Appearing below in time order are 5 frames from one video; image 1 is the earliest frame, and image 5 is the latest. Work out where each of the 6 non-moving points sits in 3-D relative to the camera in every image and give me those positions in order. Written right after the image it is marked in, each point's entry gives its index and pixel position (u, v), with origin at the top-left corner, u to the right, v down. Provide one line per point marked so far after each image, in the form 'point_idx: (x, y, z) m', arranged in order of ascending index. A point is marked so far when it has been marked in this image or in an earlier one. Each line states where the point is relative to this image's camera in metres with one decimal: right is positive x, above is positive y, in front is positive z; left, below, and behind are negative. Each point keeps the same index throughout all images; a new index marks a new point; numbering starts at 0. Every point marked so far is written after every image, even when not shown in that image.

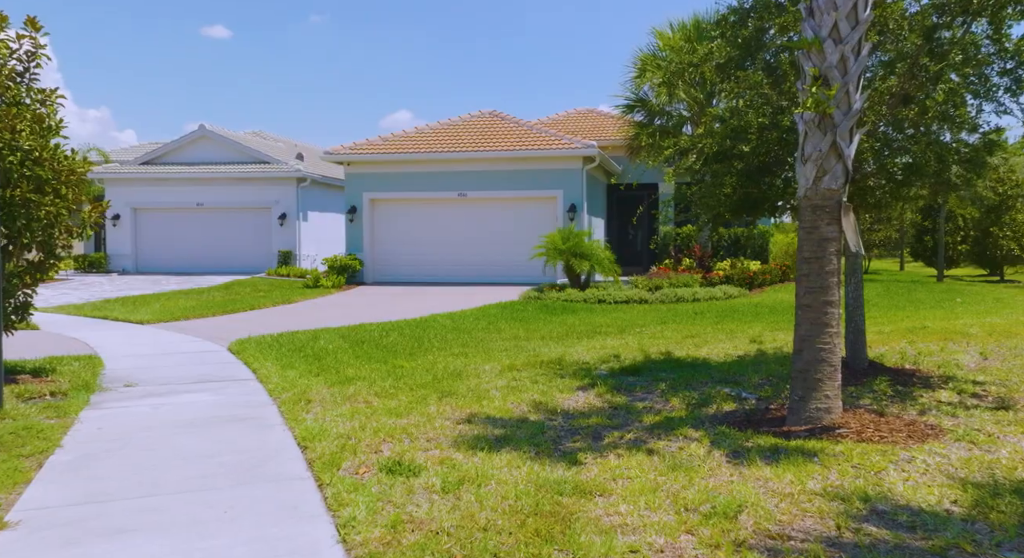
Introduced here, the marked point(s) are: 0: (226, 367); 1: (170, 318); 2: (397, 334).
0: (-3.1, -1.0, +9.6) m
1: (-6.3, -0.7, +16.1) m
2: (-1.6, -0.7, +11.7) m
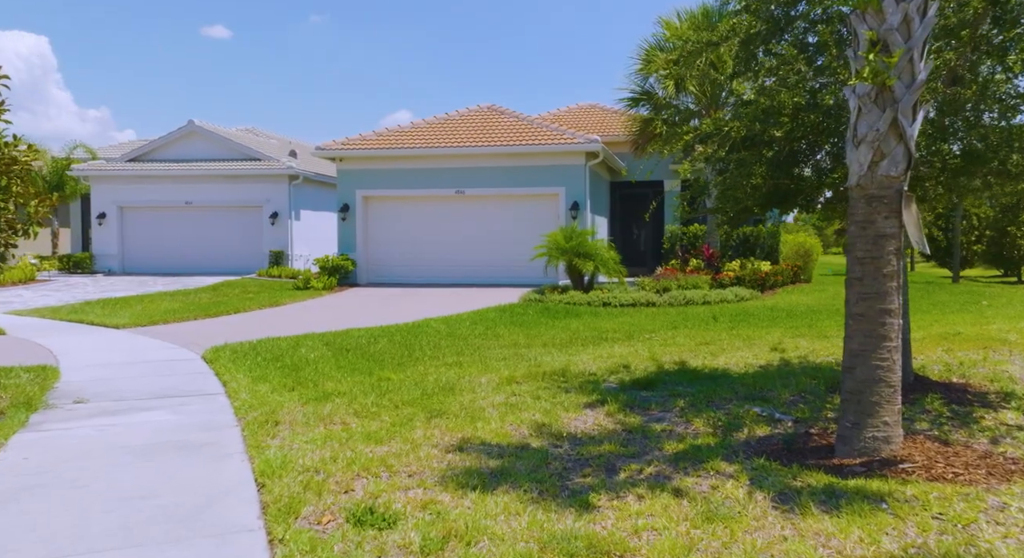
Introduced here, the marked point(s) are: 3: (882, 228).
0: (-3.1, -1.0, +8.6) m
1: (-6.3, -0.7, +15.1) m
2: (-1.6, -0.8, +10.8) m
3: (+2.1, +0.3, +4.9) m
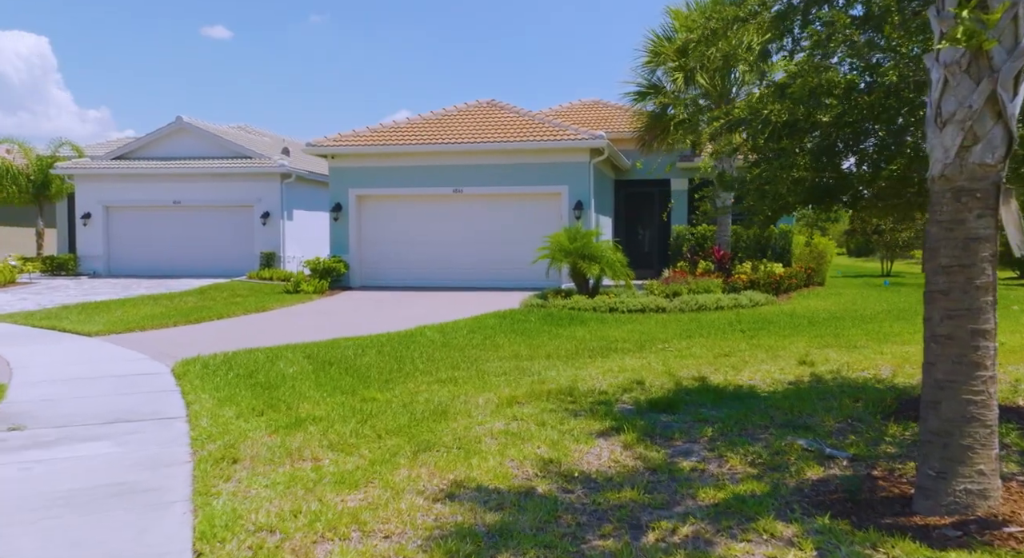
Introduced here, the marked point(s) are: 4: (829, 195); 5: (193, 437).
0: (-3.1, -1.0, +7.7) m
1: (-6.3, -0.8, +14.2) m
2: (-1.6, -0.8, +9.9) m
3: (+2.1, +0.2, +3.9) m
4: (+2.2, +0.6, +6.0) m
5: (-2.2, -1.1, +6.0) m
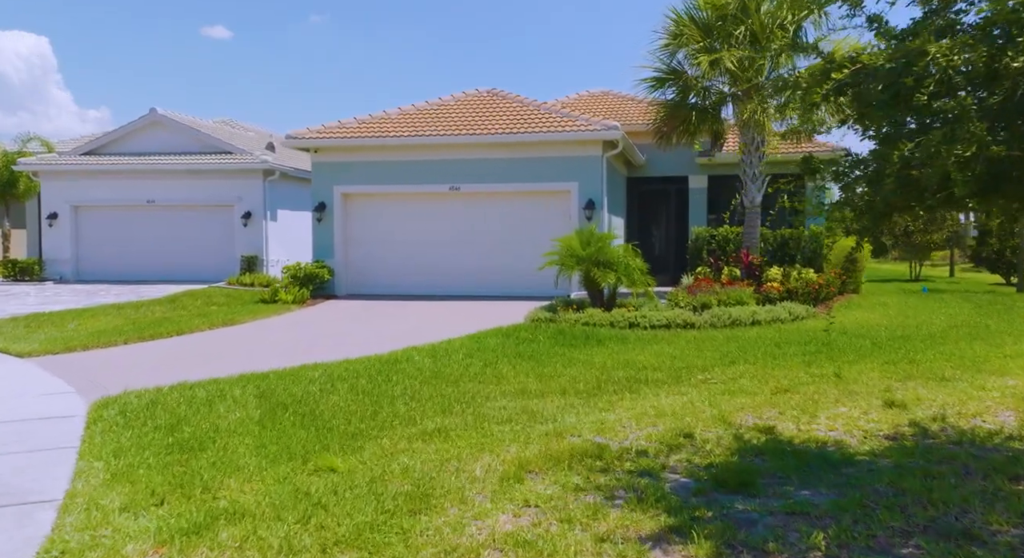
0: (-3.1, -1.2, +5.7) m
1: (-6.2, -0.9, +12.2) m
2: (-1.5, -1.0, +7.8) m
3: (+2.1, +0.1, +1.9) m
4: (+2.2, +0.4, +4.0) m
5: (-2.1, -1.2, +4.0) m
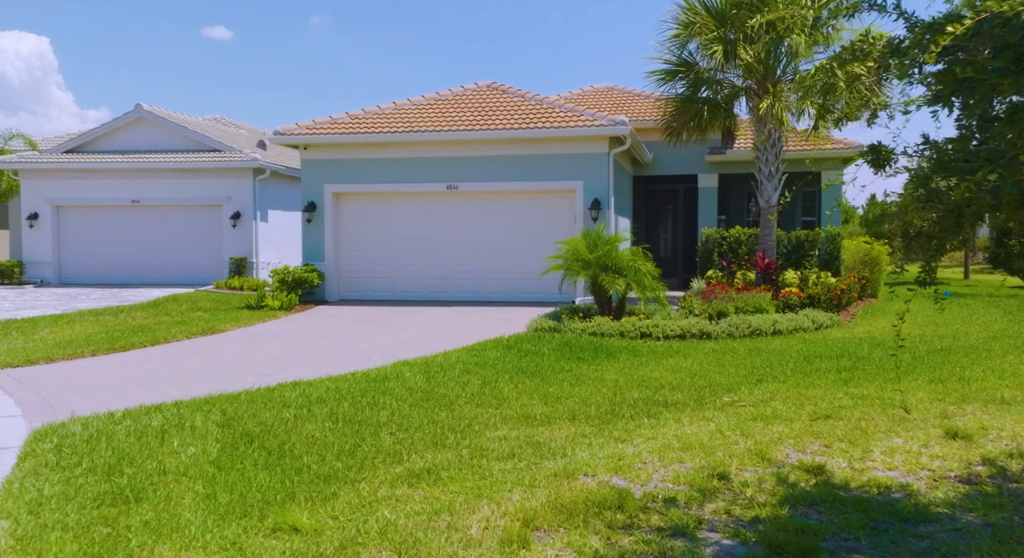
0: (-3.0, -1.3, +4.7) m
1: (-6.2, -1.0, +11.2) m
2: (-1.5, -1.0, +6.9) m
3: (+2.1, 0.0, +0.9) m
4: (+2.3, +0.4, +3.0) m
5: (-2.1, -1.3, +3.0) m
